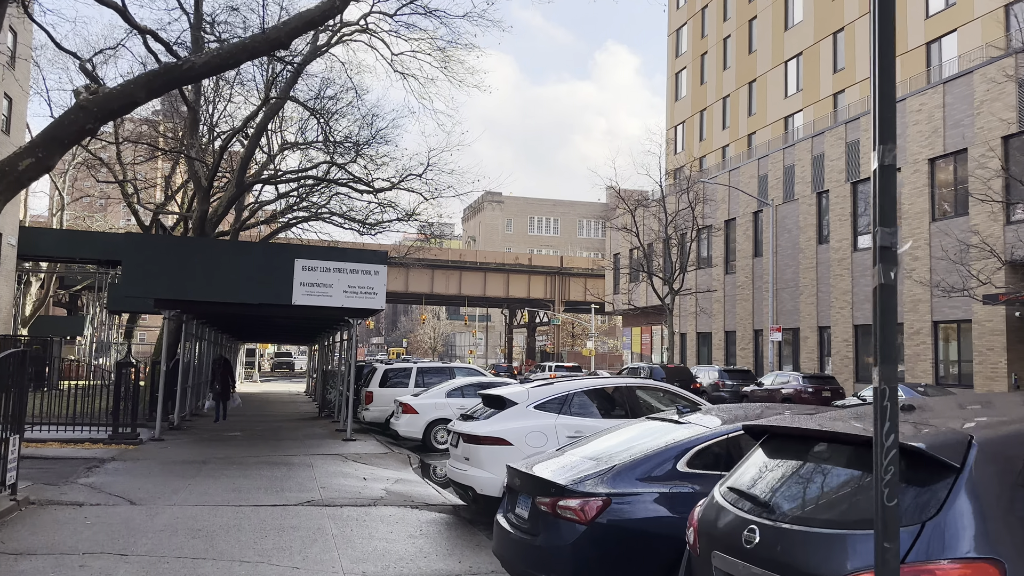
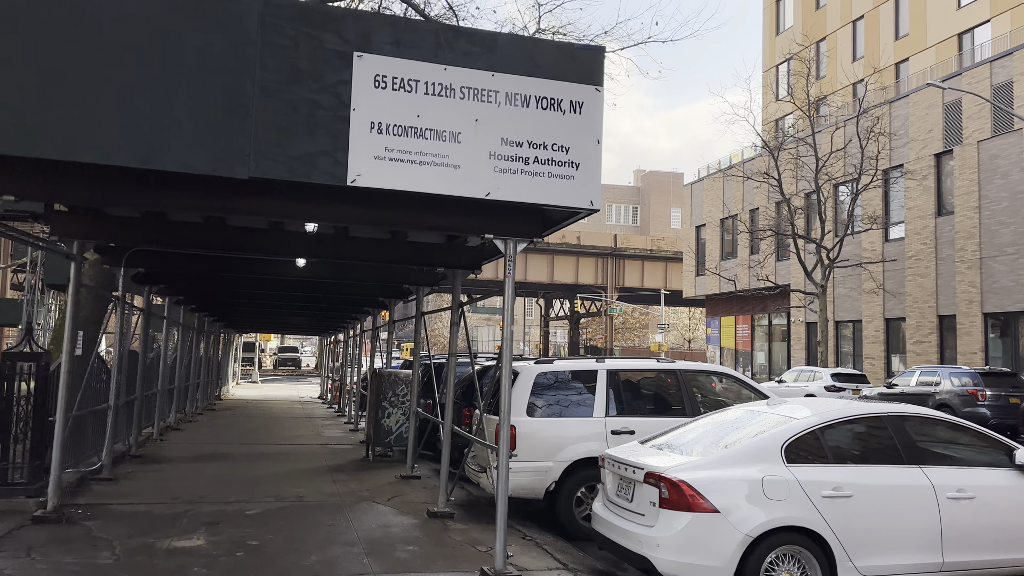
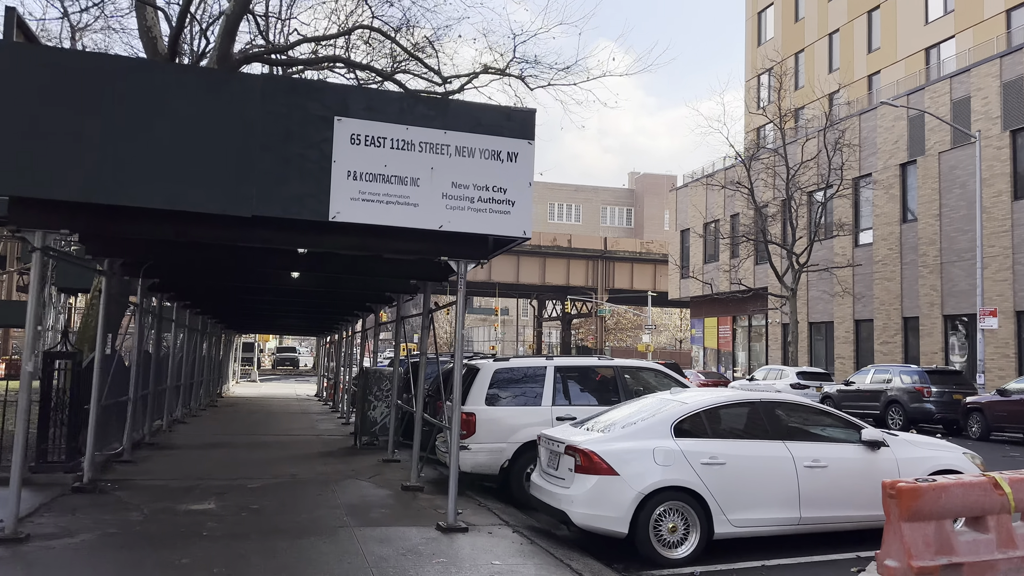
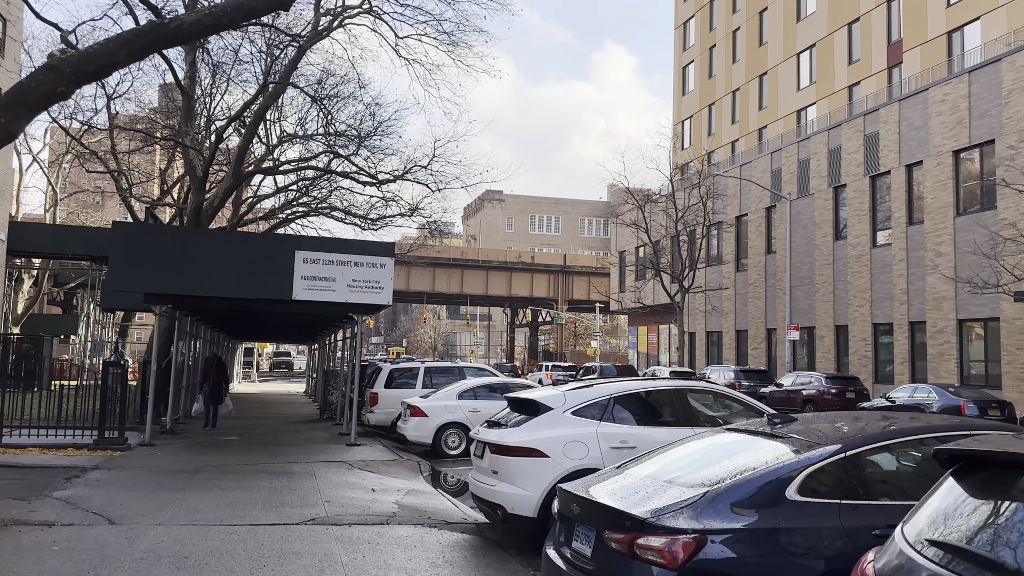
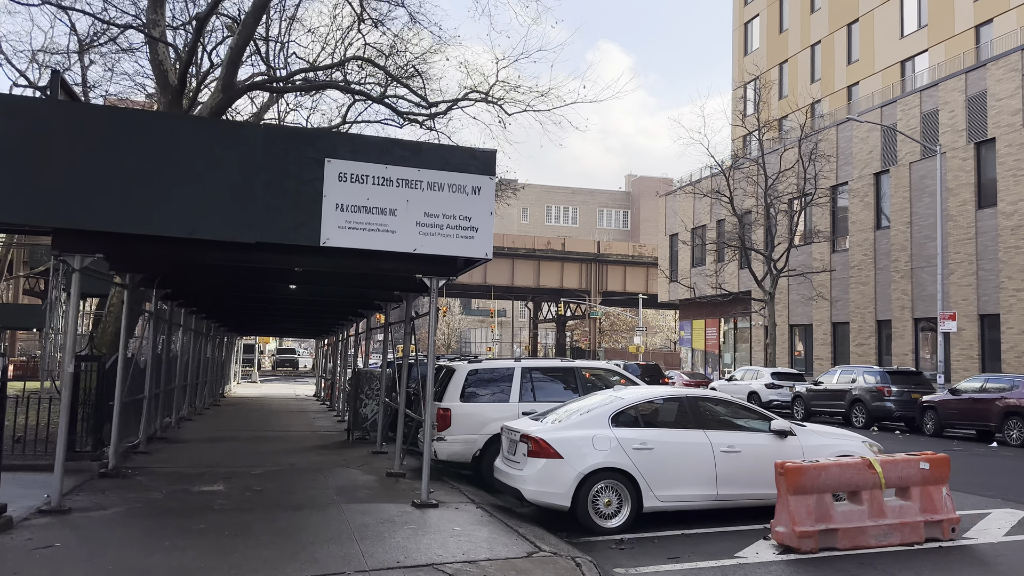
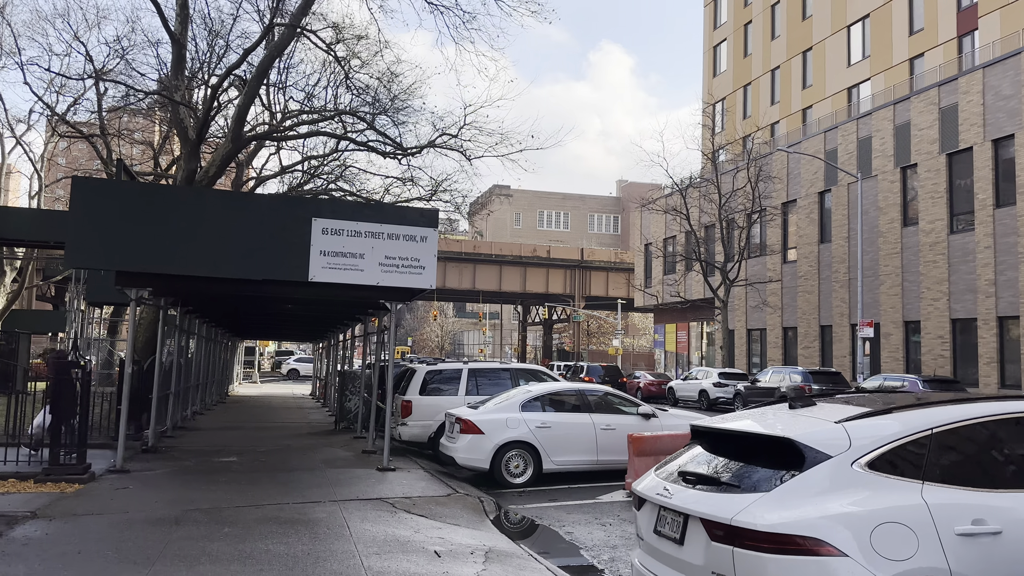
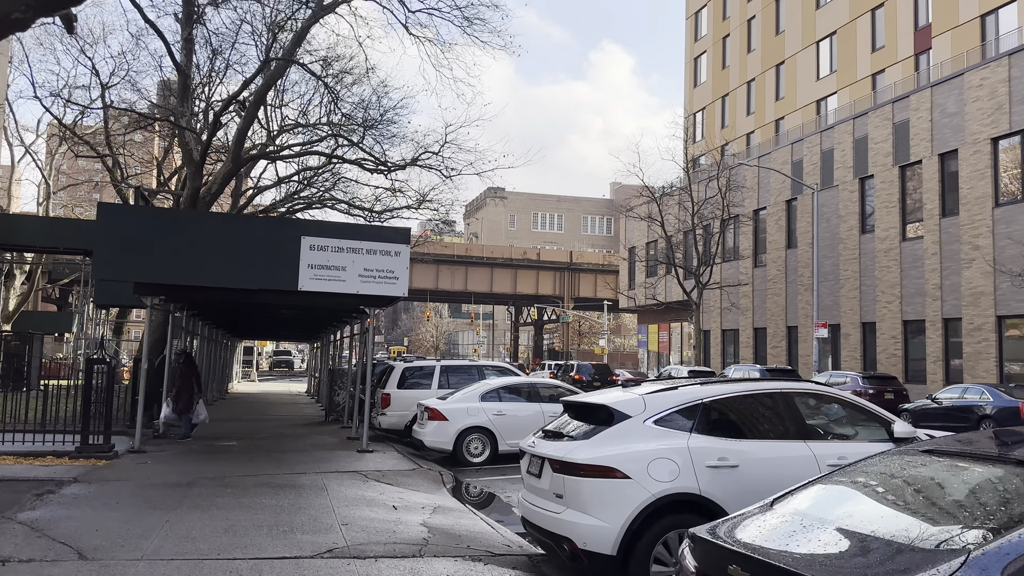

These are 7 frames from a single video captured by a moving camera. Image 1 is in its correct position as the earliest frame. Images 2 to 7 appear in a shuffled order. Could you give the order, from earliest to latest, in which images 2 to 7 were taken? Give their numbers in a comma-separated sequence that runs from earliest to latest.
4, 7, 6, 5, 3, 2
